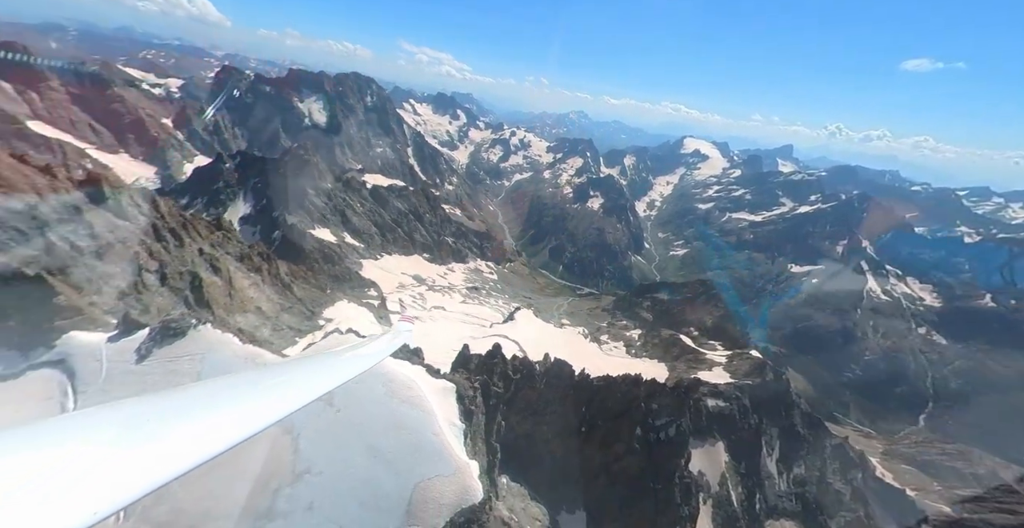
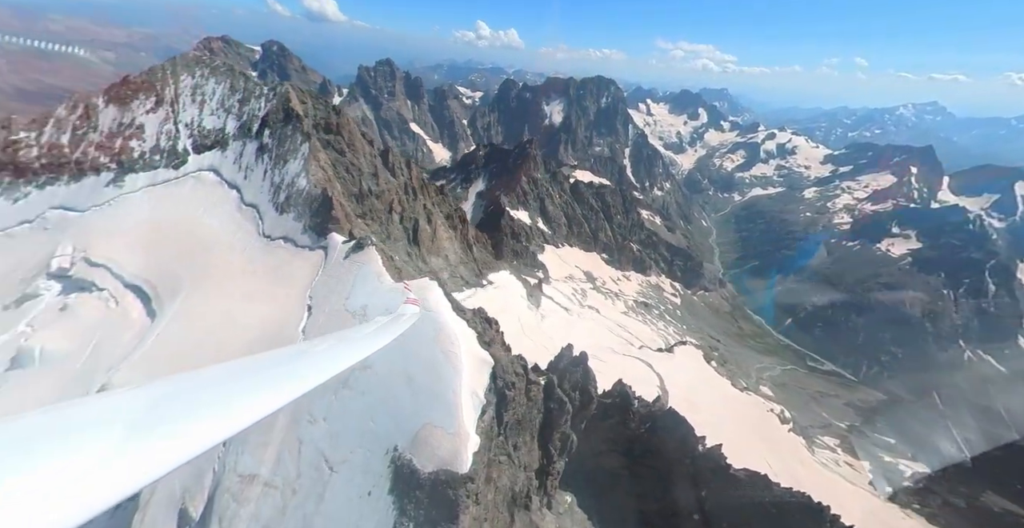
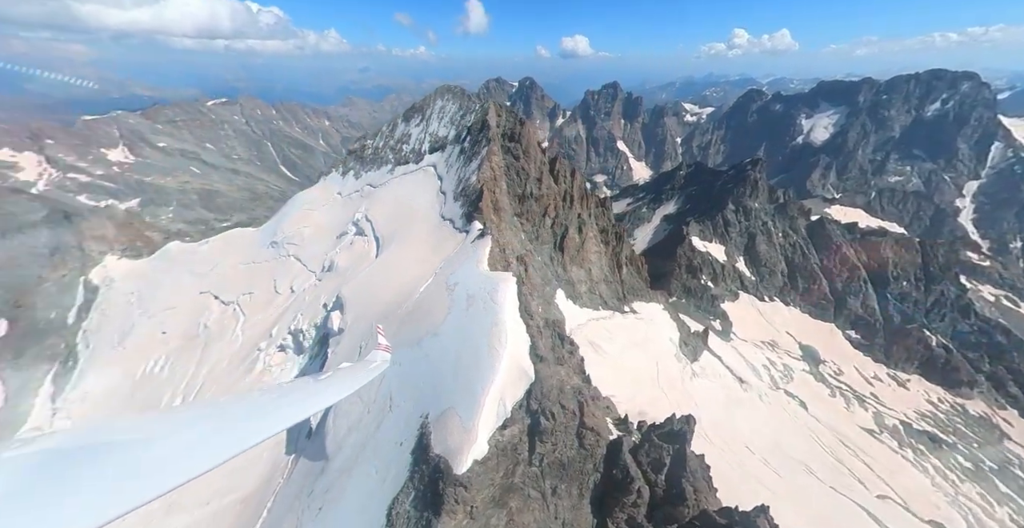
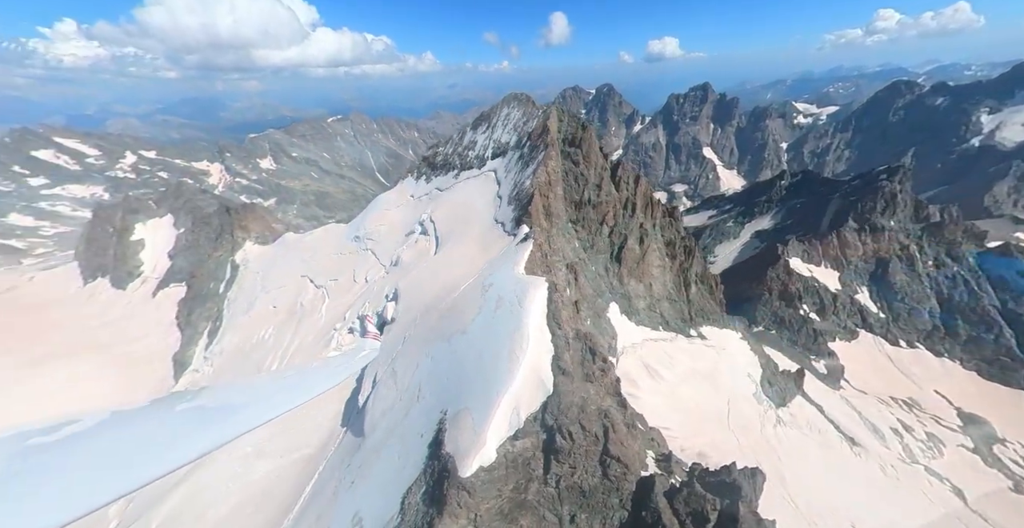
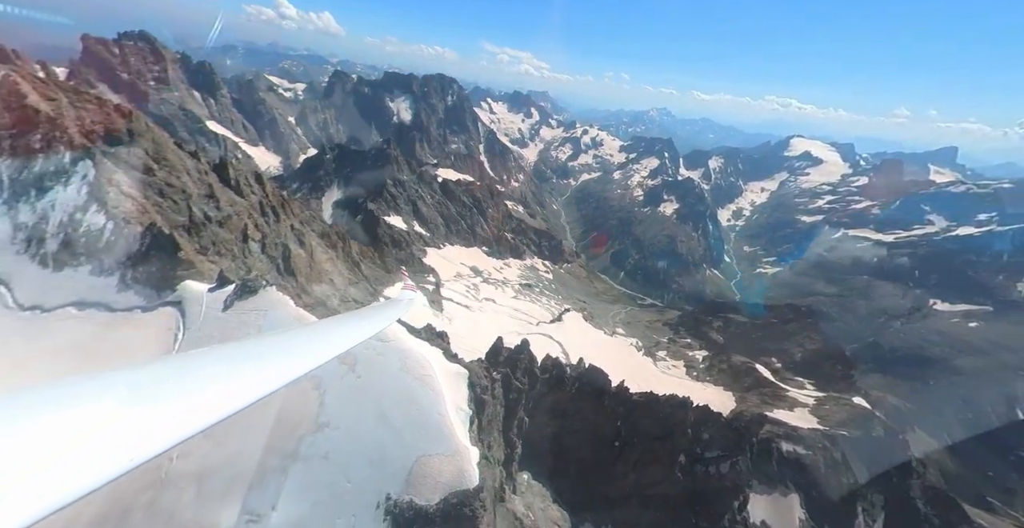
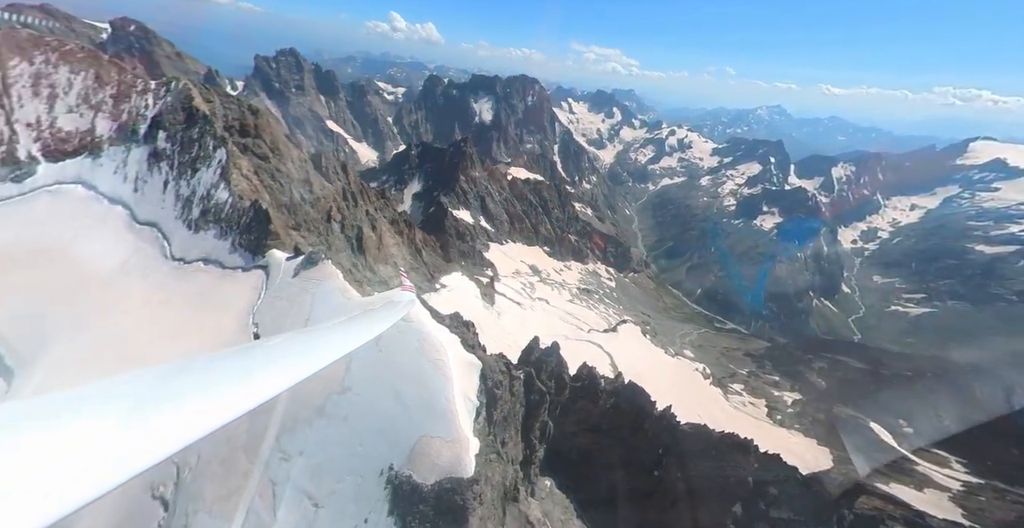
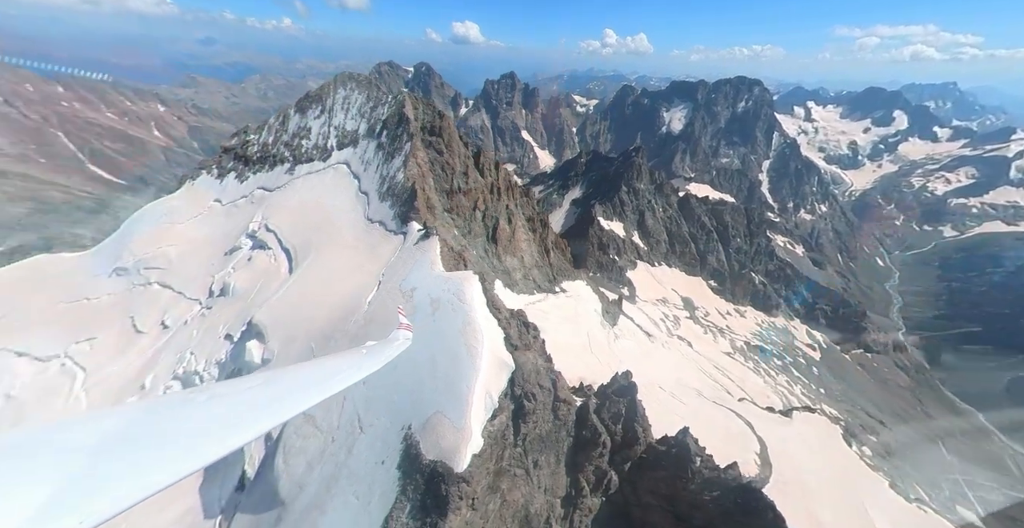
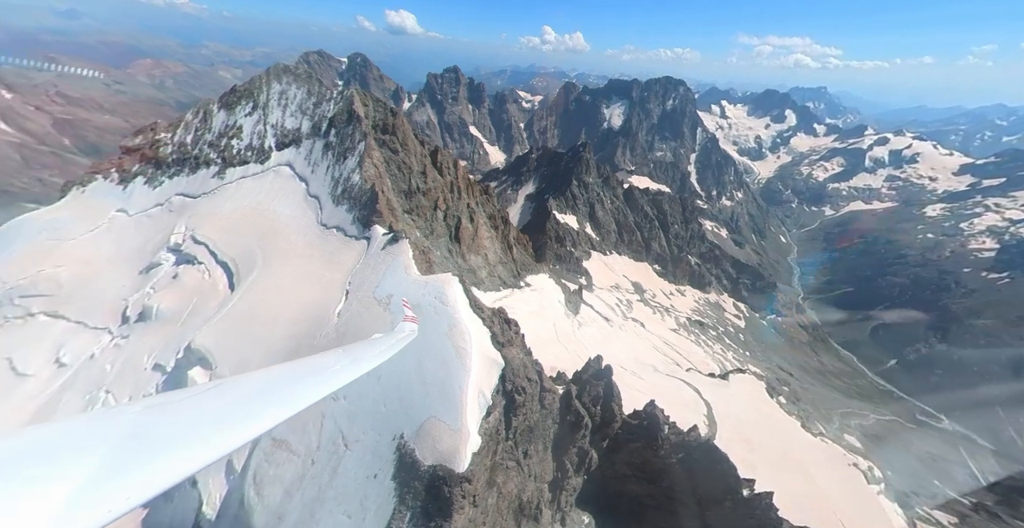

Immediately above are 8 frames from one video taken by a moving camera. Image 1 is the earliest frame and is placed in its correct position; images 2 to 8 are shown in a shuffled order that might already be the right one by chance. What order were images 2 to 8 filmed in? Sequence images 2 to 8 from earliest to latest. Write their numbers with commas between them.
5, 6, 2, 8, 7, 3, 4
